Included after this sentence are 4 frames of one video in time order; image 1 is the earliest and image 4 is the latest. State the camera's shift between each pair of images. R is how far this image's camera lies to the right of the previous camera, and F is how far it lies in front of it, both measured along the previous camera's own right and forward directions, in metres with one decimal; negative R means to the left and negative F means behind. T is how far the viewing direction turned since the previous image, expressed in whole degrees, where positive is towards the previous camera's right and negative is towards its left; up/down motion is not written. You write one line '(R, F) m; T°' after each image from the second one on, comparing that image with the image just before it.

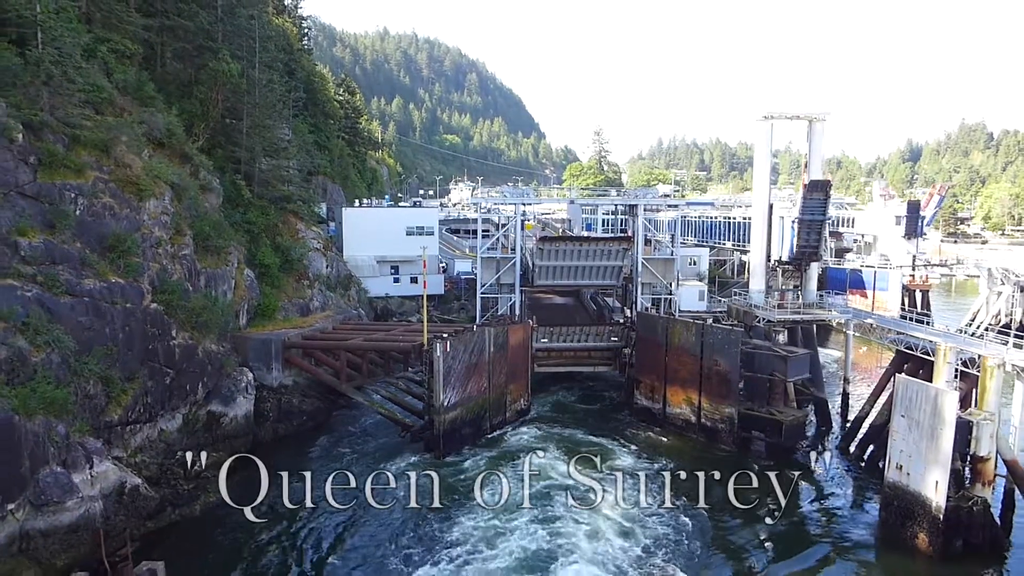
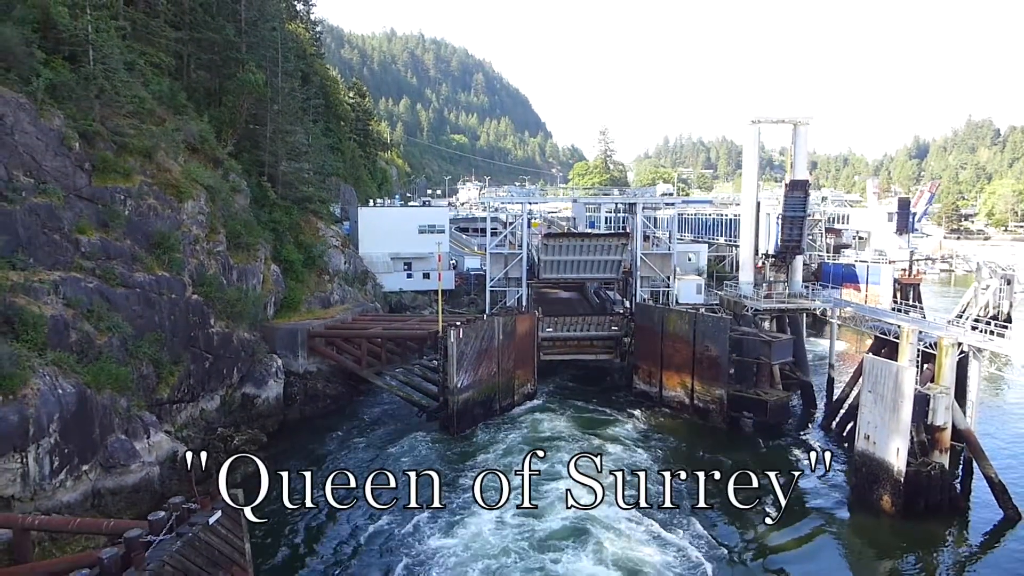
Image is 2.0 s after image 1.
(0.0, -1.7) m; -1°
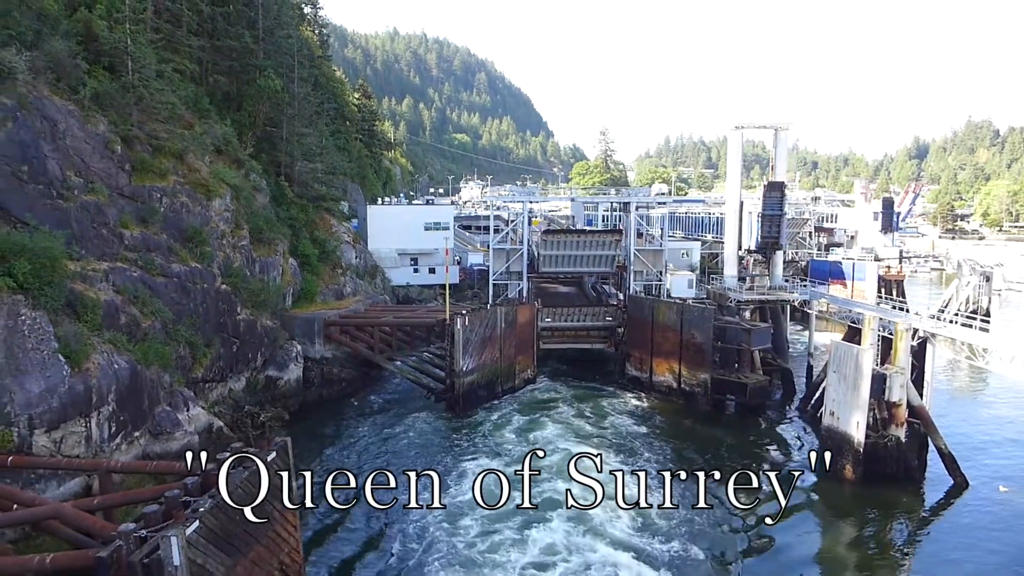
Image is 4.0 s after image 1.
(0.0, -1.7) m; 0°
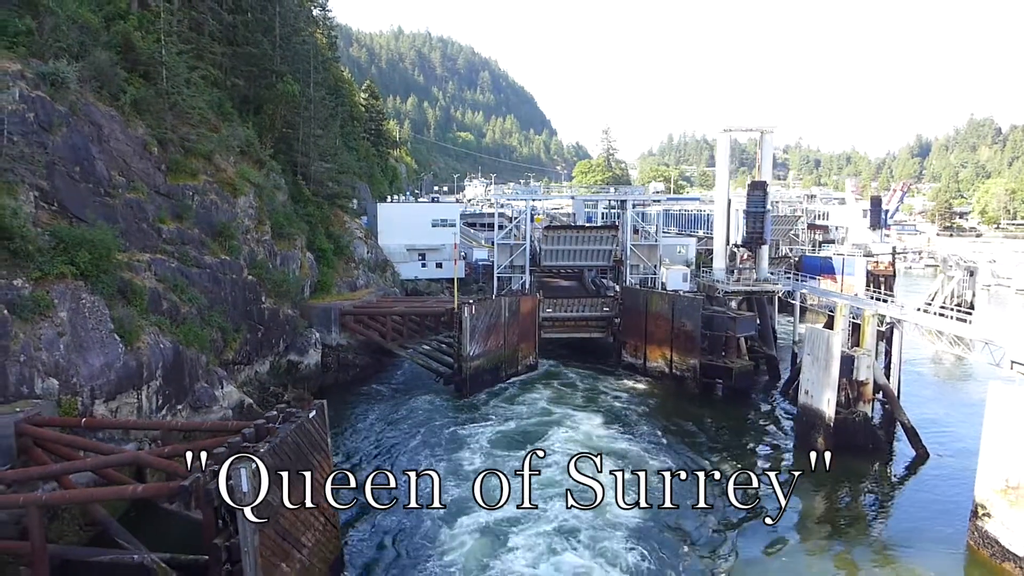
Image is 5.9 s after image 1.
(0.0, -1.7) m; 0°
